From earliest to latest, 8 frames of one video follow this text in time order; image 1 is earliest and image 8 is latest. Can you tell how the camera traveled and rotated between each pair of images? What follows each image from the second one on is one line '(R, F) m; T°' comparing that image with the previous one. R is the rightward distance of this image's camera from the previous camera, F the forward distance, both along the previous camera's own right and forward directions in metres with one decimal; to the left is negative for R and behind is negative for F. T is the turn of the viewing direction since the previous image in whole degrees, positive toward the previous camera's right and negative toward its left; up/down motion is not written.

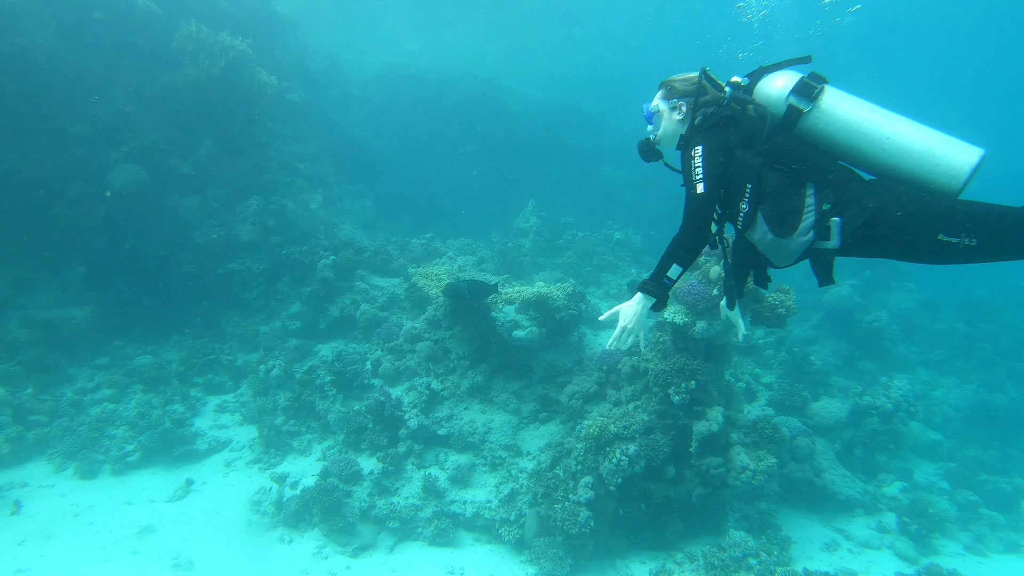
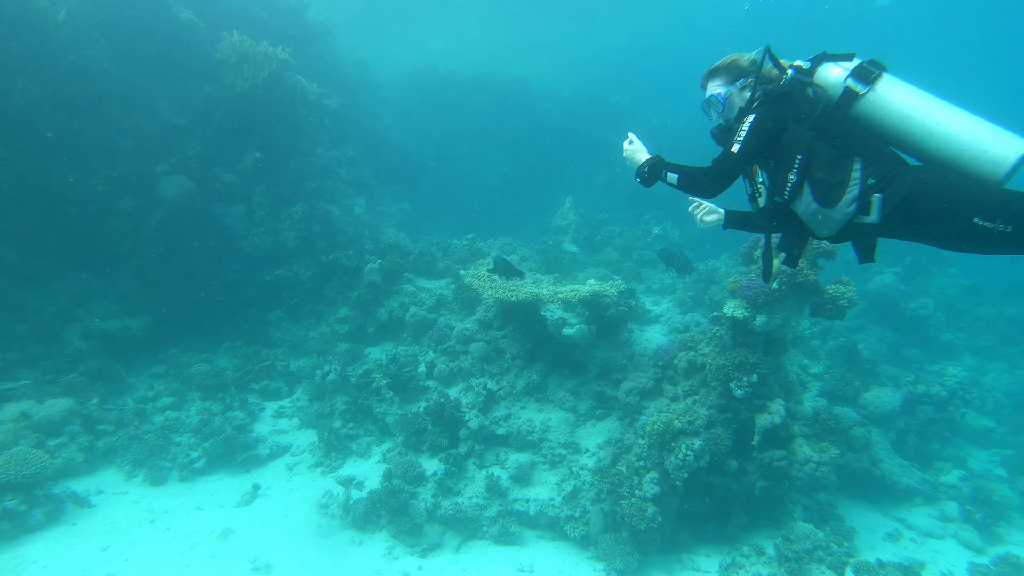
(-0.3, -0.1) m; -2°
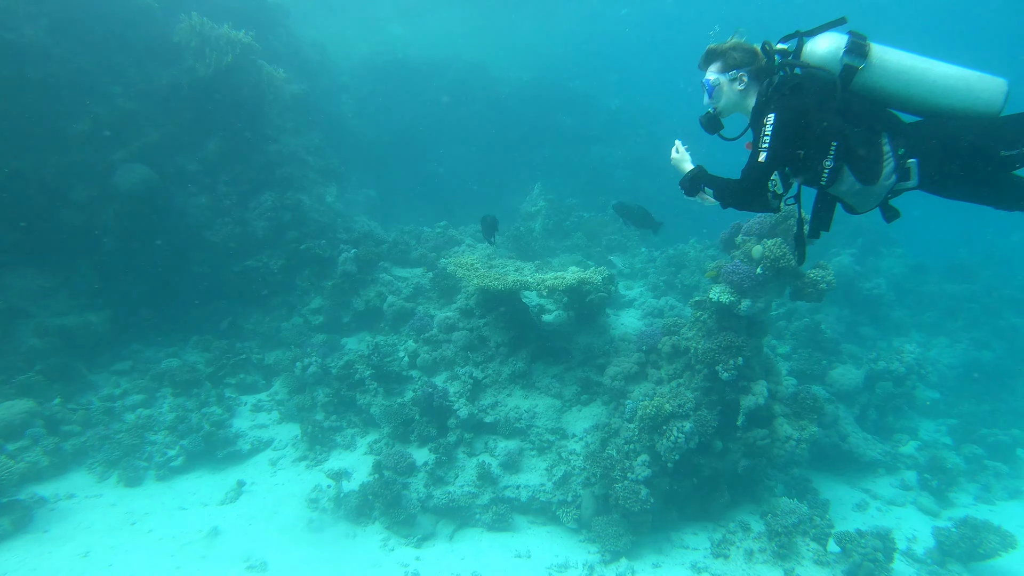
(-0.4, 0.0) m; +4°
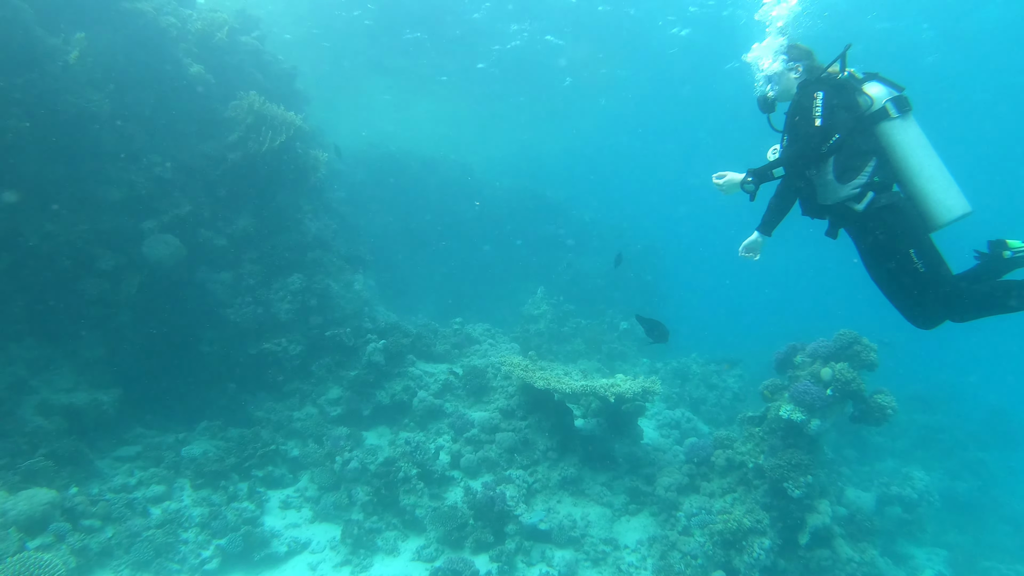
(-1.7, +0.1) m; +8°
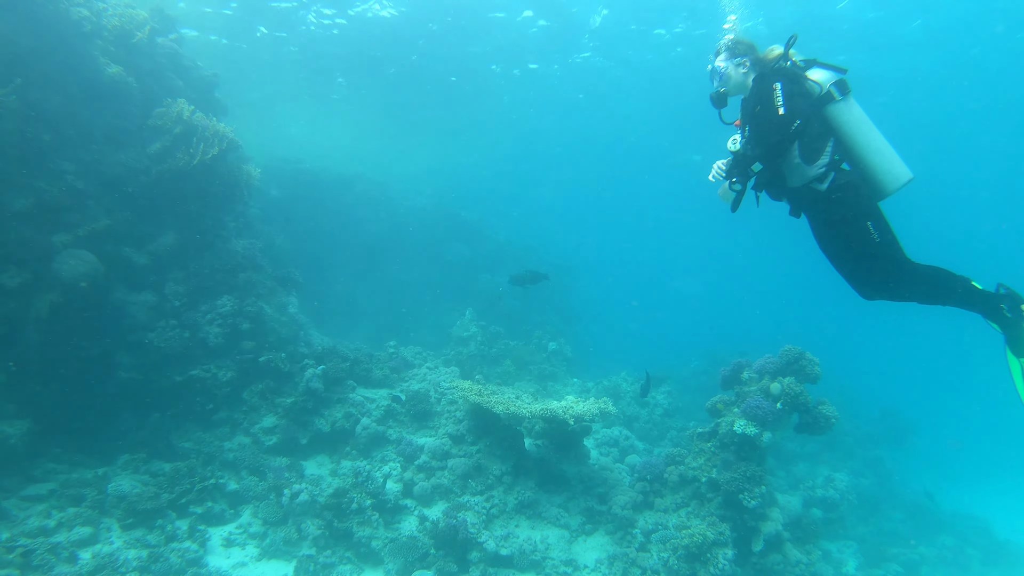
(-0.7, +0.1) m; +9°
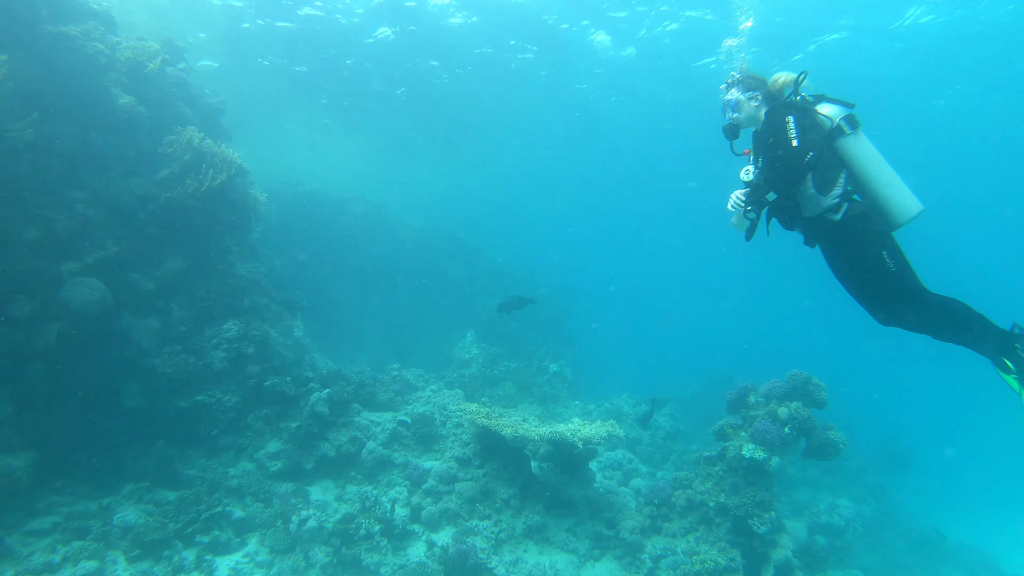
(-0.2, 0.0) m; +1°
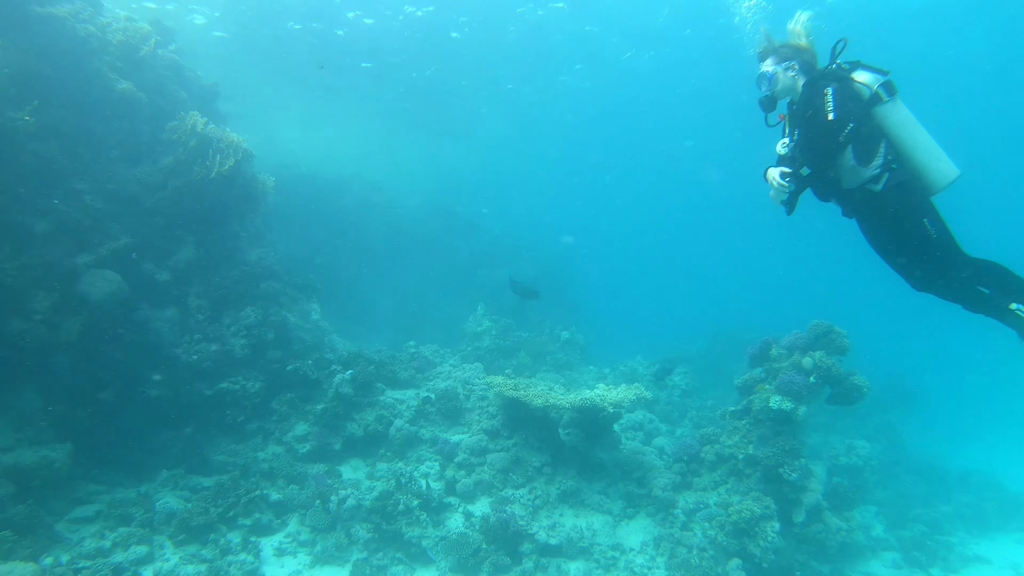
(-0.3, 0.0) m; +1°
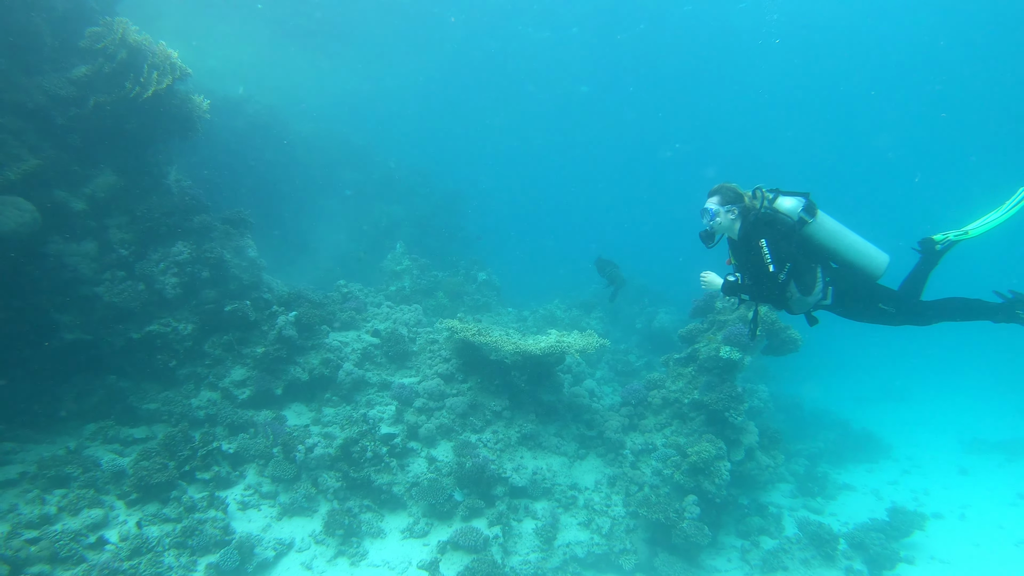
(-1.3, +0.2) m; +13°
